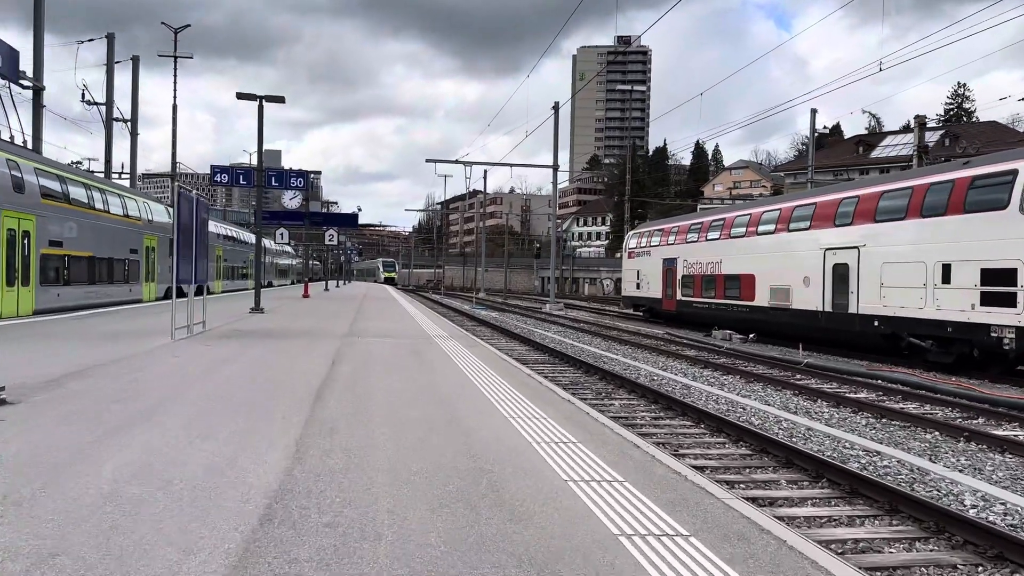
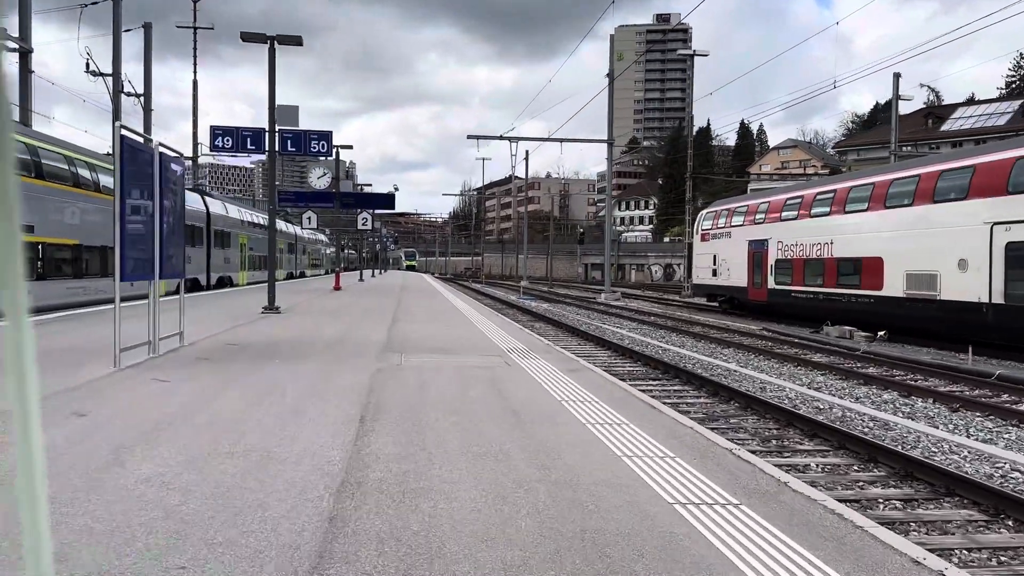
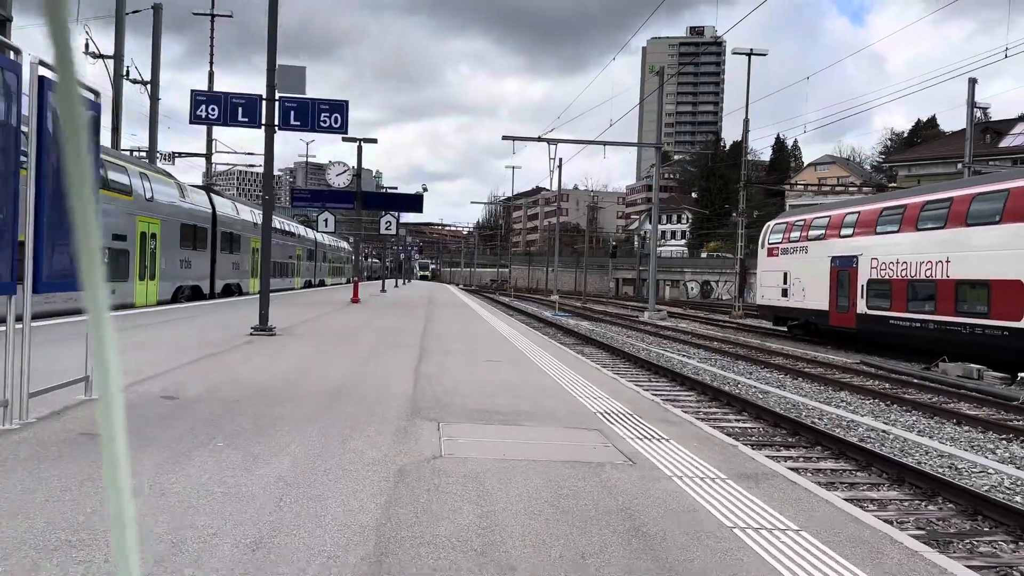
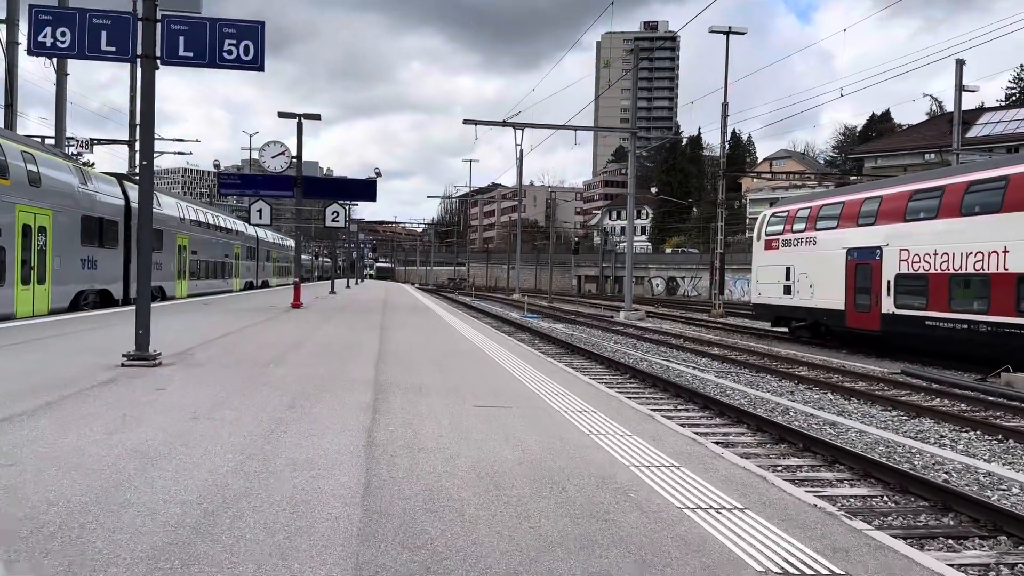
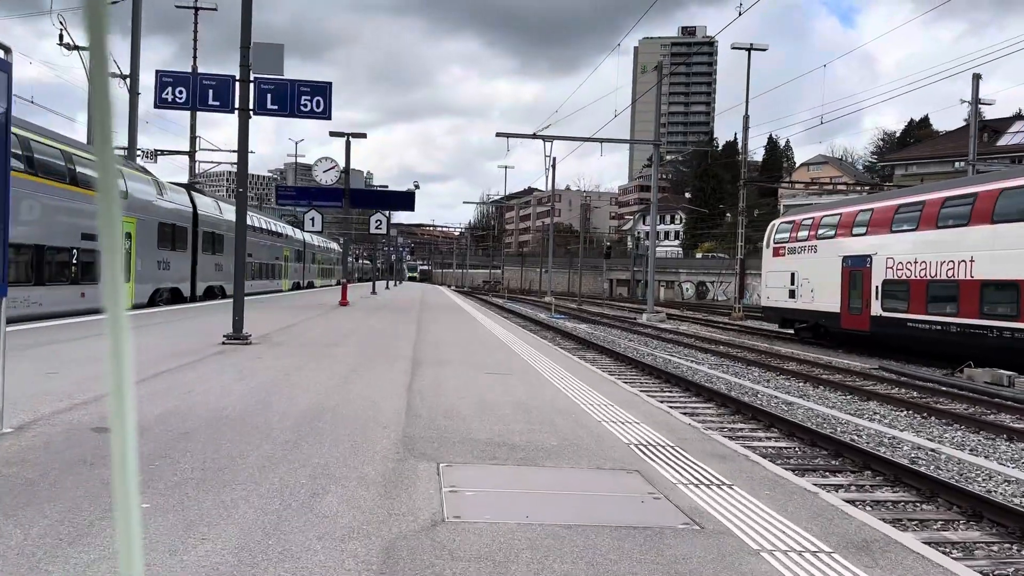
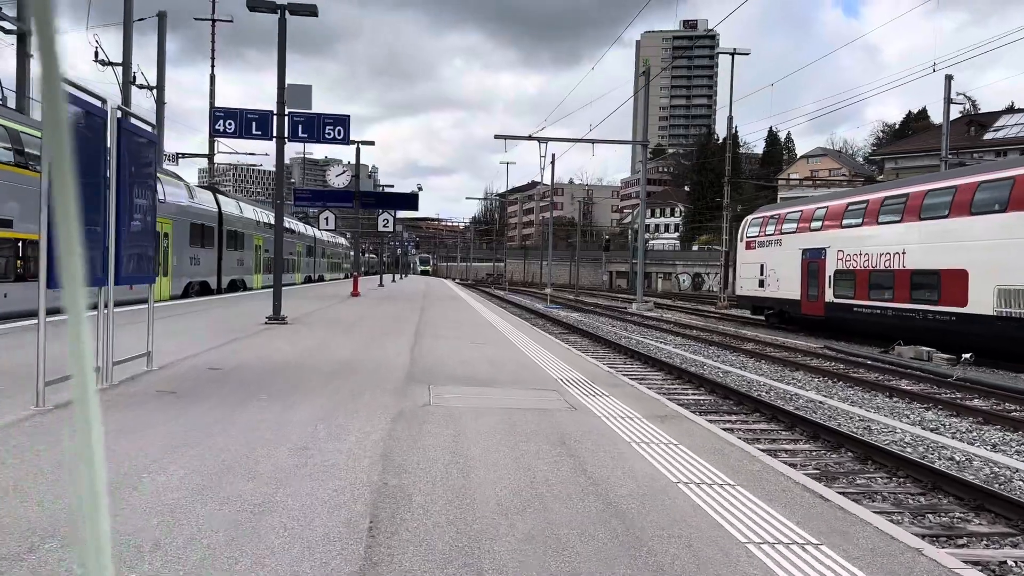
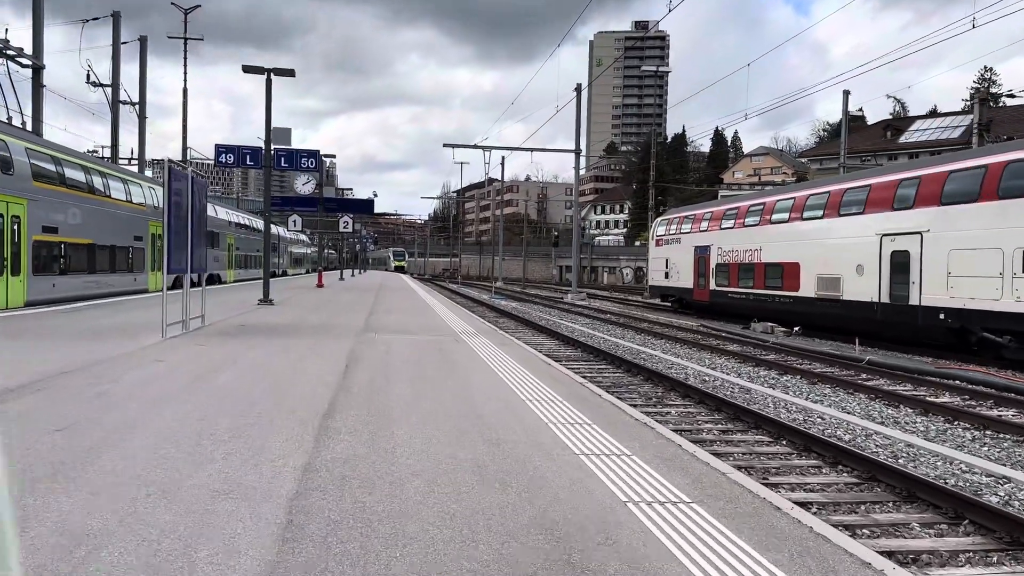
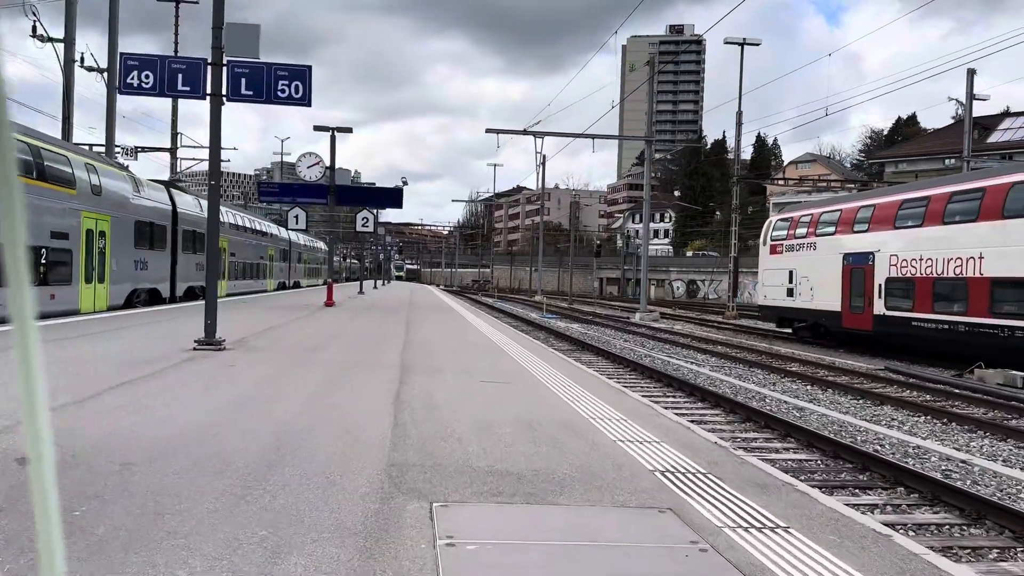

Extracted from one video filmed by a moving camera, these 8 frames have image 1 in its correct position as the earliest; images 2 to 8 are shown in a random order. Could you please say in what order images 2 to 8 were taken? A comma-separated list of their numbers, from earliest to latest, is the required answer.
7, 2, 6, 3, 5, 8, 4
